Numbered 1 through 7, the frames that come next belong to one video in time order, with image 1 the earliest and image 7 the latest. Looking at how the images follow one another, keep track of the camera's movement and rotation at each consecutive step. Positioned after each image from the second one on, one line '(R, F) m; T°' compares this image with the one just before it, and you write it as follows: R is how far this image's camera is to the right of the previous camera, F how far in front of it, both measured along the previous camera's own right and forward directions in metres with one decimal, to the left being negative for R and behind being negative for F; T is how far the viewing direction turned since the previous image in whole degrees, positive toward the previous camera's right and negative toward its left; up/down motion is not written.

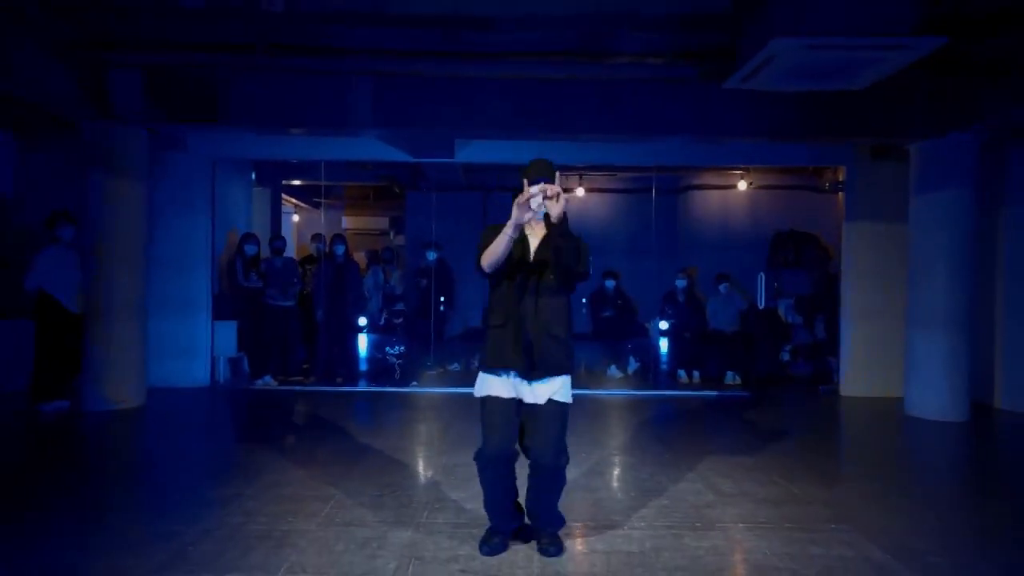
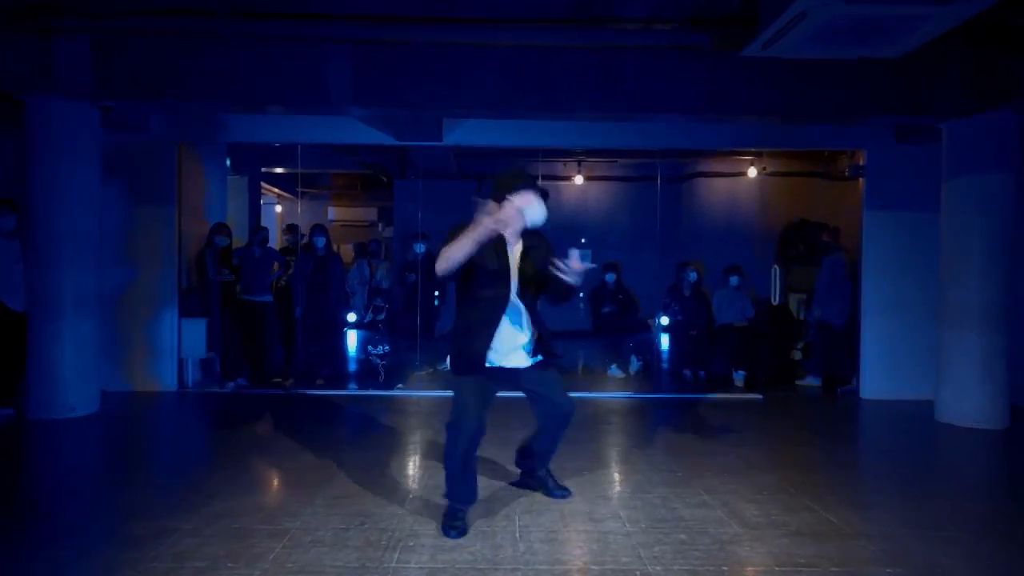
(0.0, +0.8) m; 0°
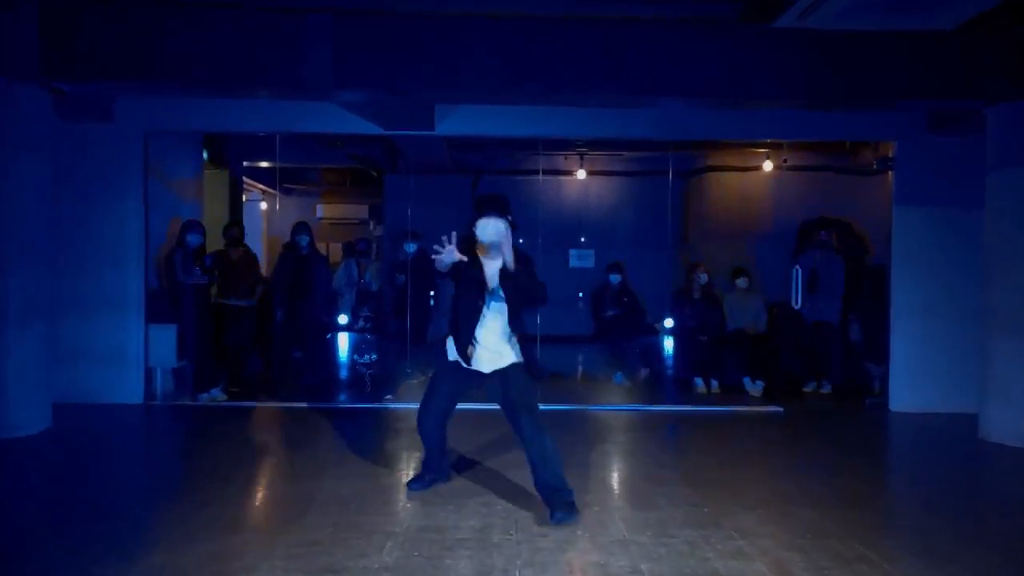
(0.0, +0.8) m; 0°
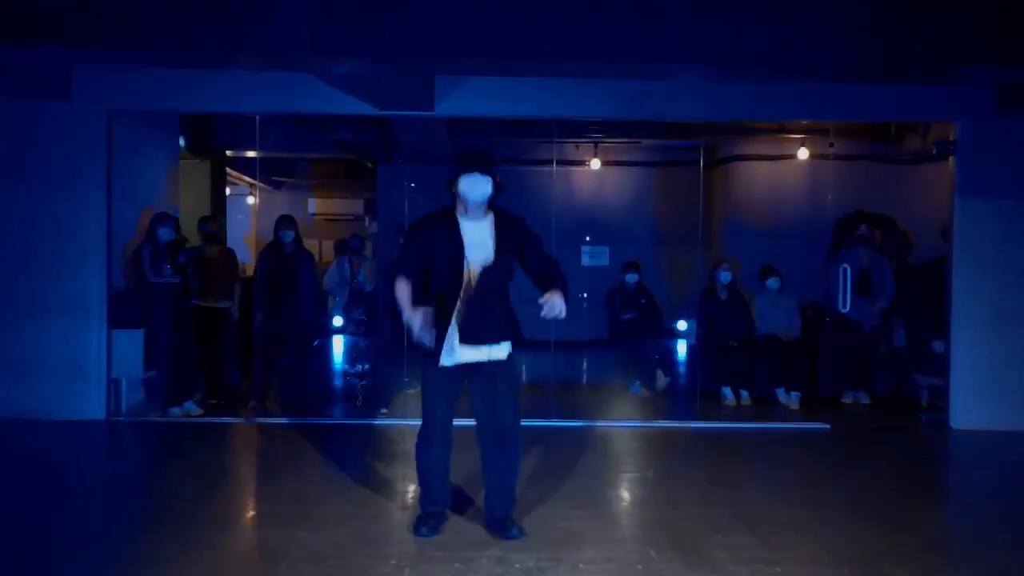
(-0.1, +1.0) m; 0°
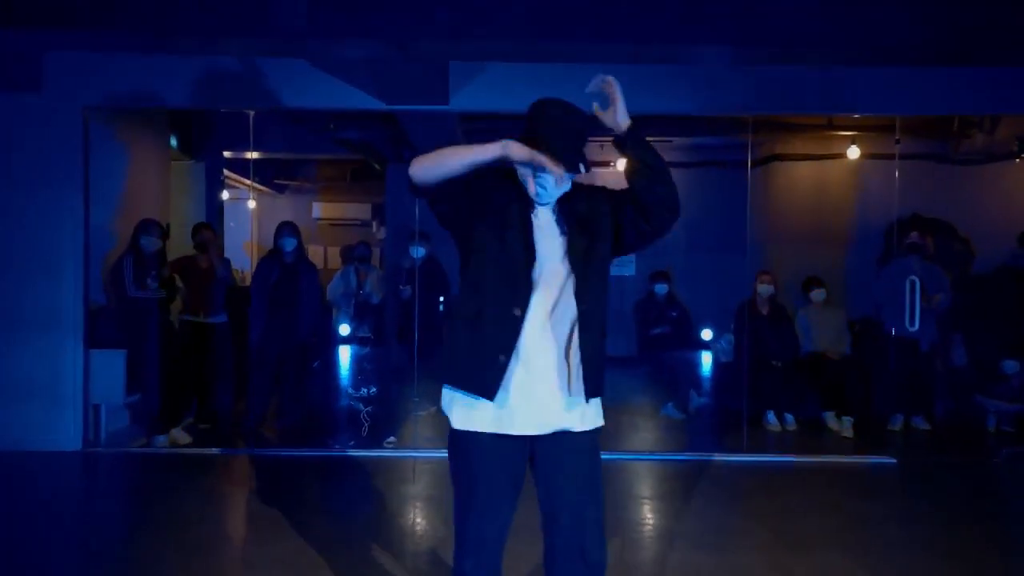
(-0.1, +0.9) m; -1°
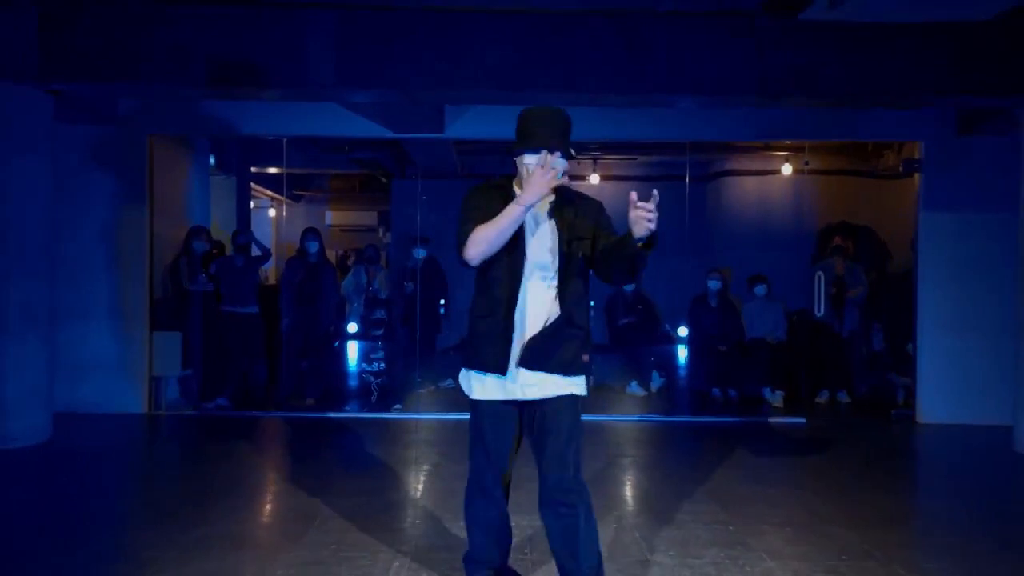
(+0.2, -1.6) m; 0°
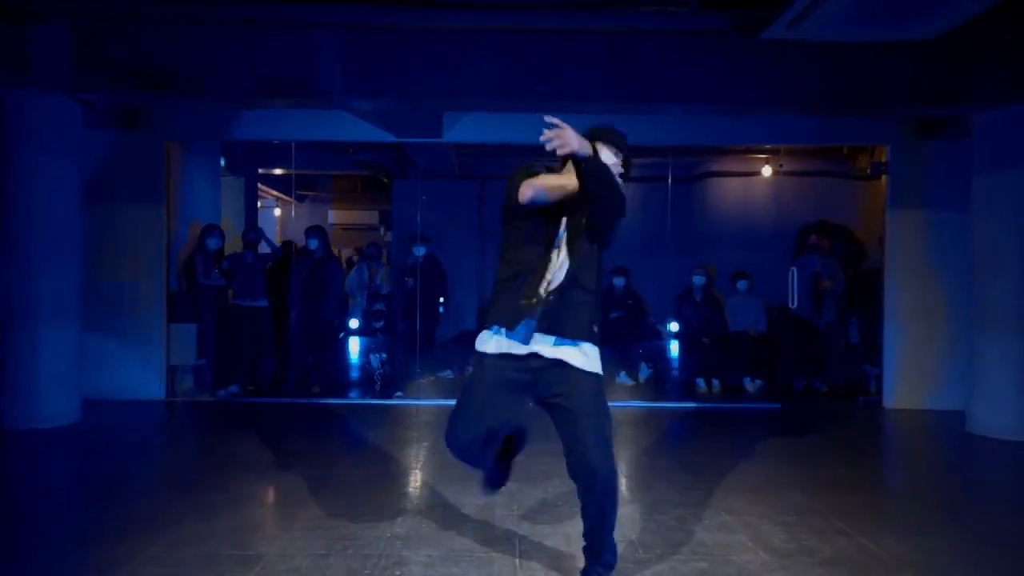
(+0.1, -0.6) m; 0°
